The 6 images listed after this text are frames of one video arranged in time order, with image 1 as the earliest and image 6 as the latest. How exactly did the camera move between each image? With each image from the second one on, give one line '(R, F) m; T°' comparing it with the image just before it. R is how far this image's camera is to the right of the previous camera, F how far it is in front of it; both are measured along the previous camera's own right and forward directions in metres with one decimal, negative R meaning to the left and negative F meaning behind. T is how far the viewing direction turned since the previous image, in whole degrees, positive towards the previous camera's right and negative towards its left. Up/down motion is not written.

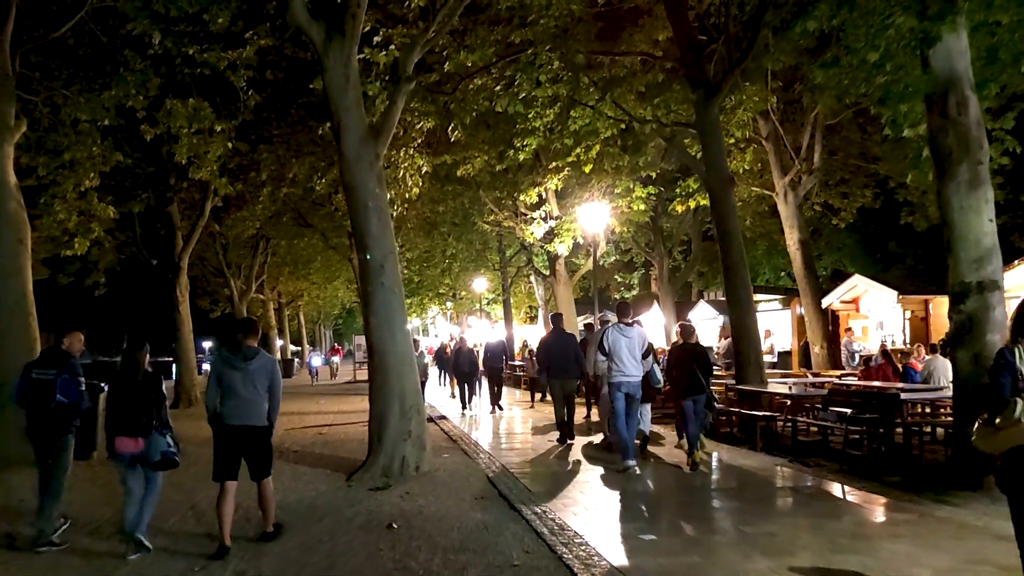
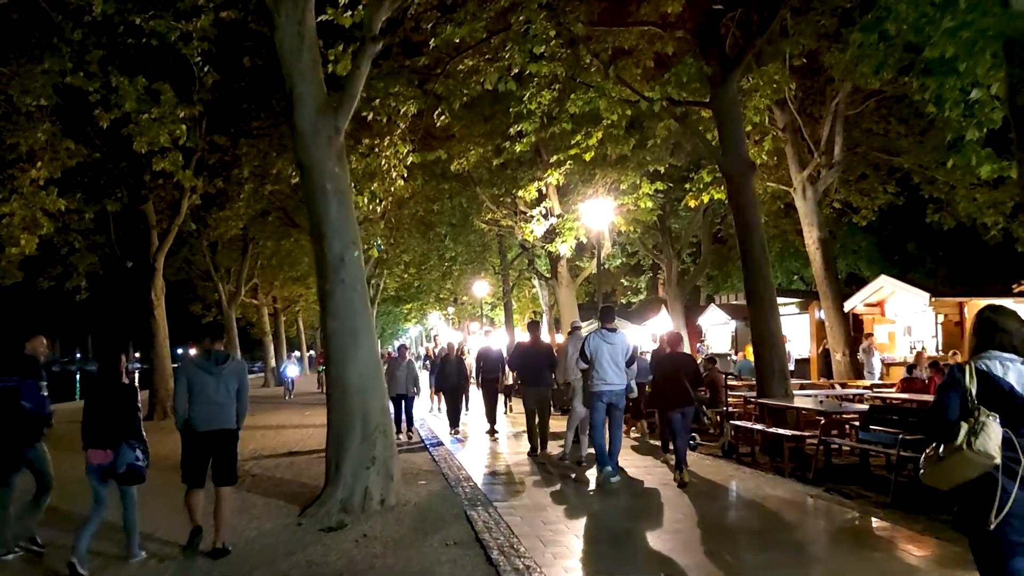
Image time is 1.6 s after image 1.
(+0.2, +1.6) m; 0°
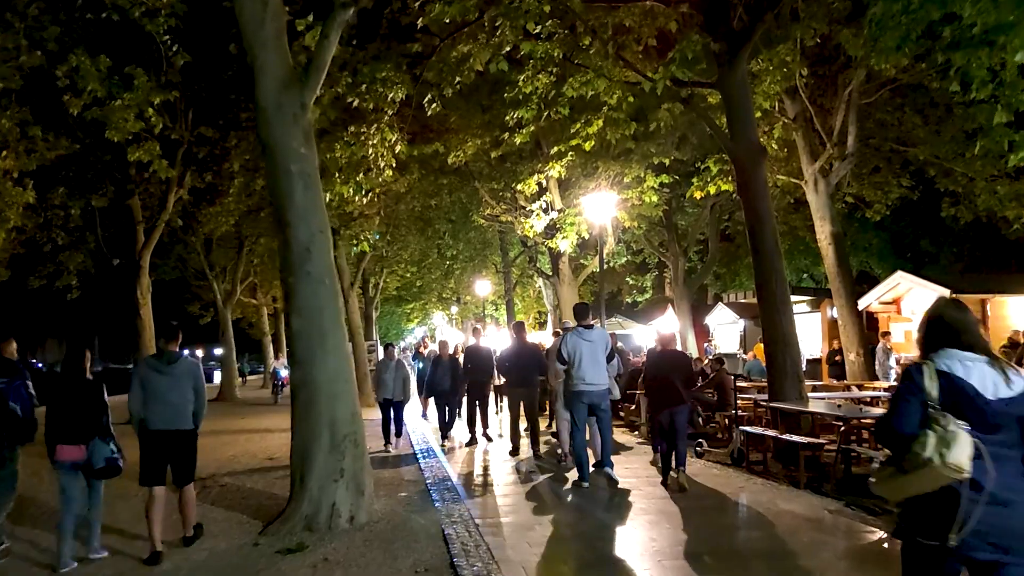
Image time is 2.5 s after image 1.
(+0.2, +0.9) m; 0°
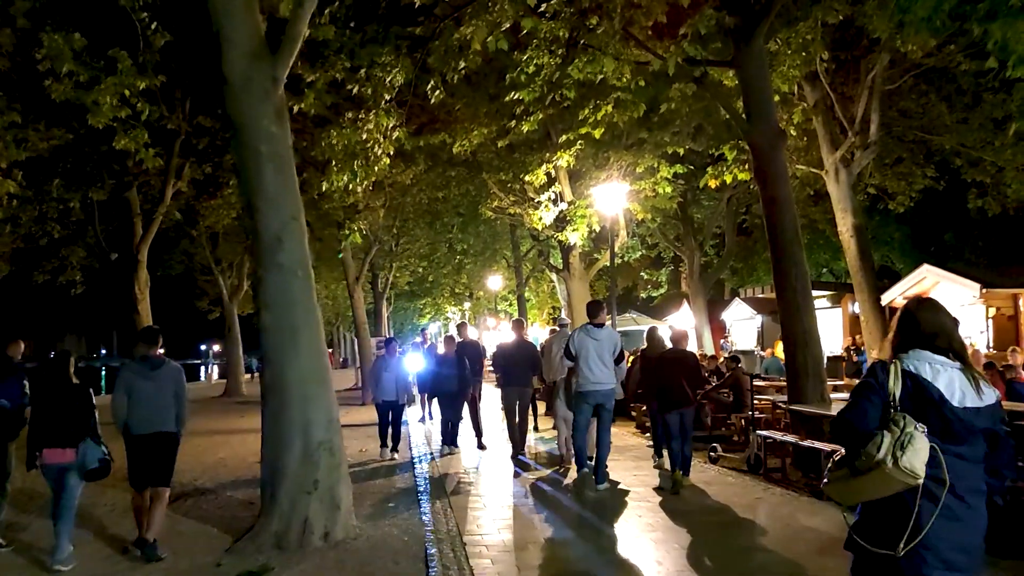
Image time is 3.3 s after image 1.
(+0.2, +0.7) m; -1°
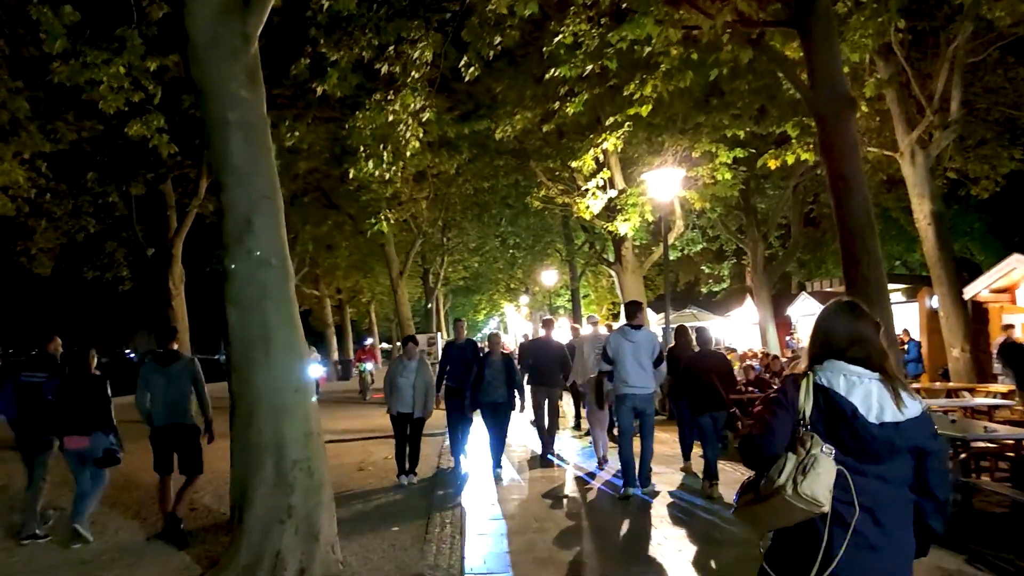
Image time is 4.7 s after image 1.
(+0.3, +1.2) m; -4°
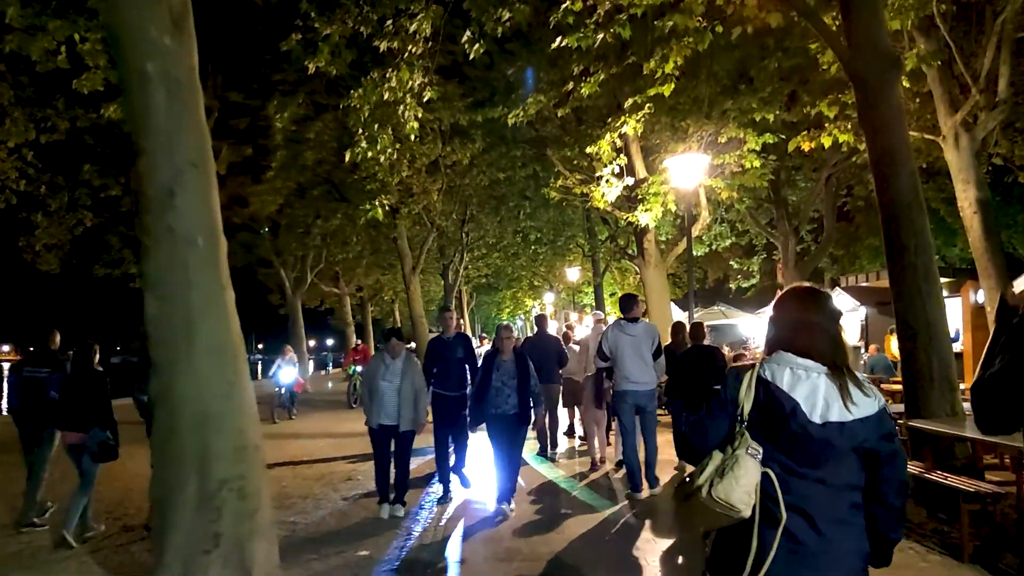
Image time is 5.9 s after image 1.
(+0.3, +1.0) m; -2°
